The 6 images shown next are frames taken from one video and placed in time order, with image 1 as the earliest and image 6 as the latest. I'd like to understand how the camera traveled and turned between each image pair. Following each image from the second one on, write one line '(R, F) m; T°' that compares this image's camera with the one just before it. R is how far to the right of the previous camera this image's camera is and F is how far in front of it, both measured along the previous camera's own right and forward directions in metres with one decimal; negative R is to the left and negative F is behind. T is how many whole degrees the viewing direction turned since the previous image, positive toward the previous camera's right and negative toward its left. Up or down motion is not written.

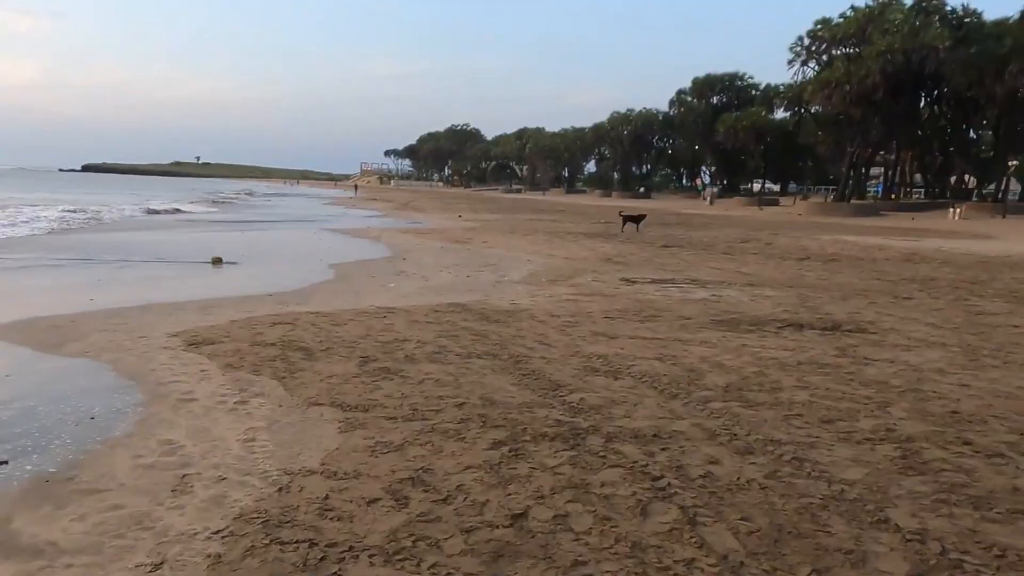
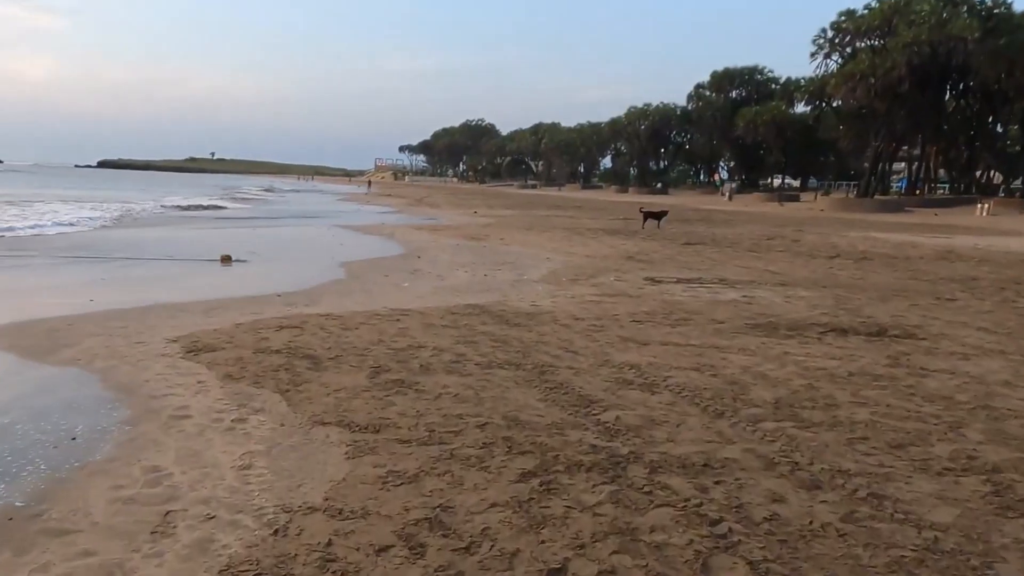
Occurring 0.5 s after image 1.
(-0.1, +0.6) m; -1°
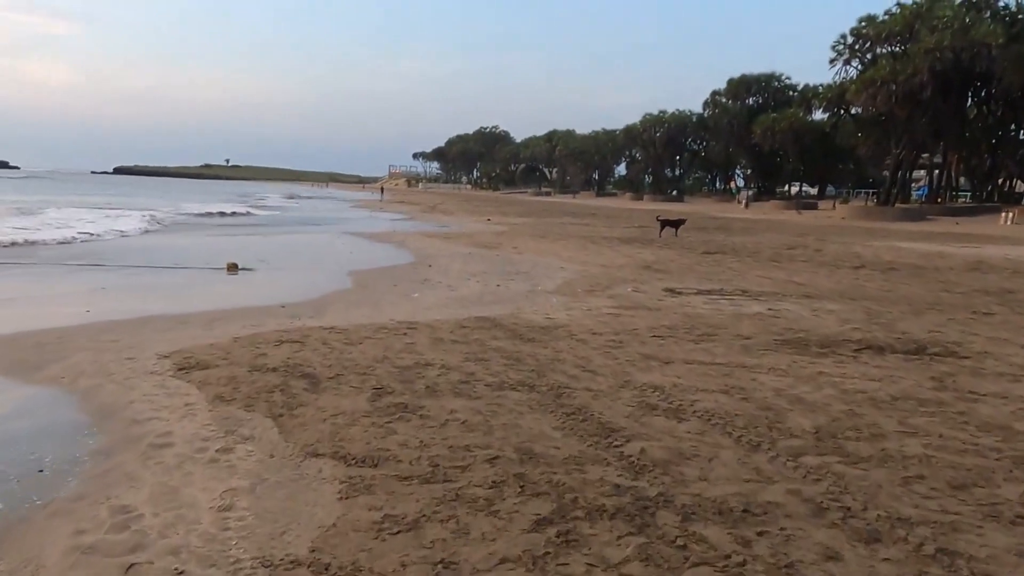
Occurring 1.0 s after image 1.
(0.0, +0.5) m; -1°
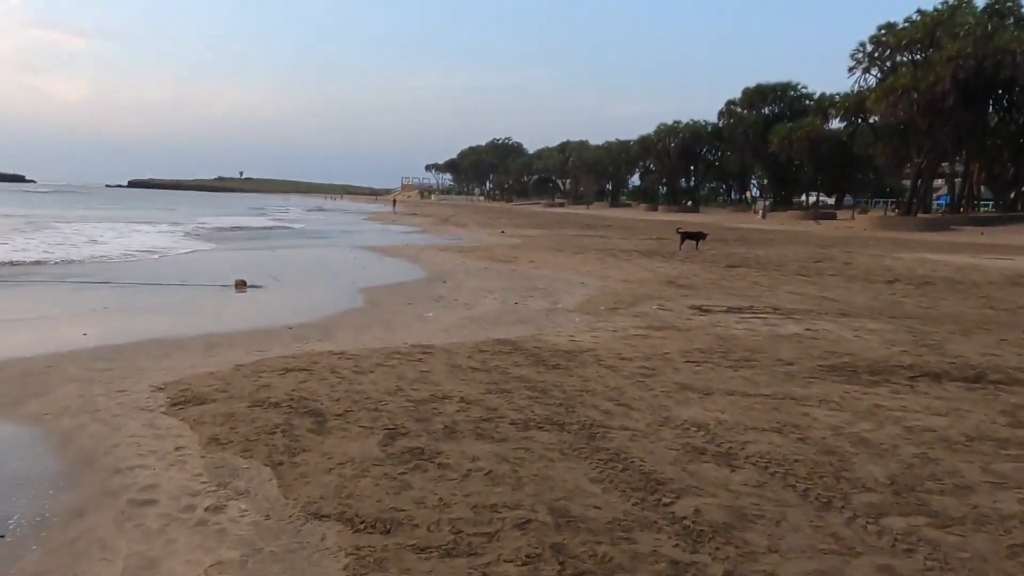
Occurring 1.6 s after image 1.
(-0.1, +0.6) m; -1°
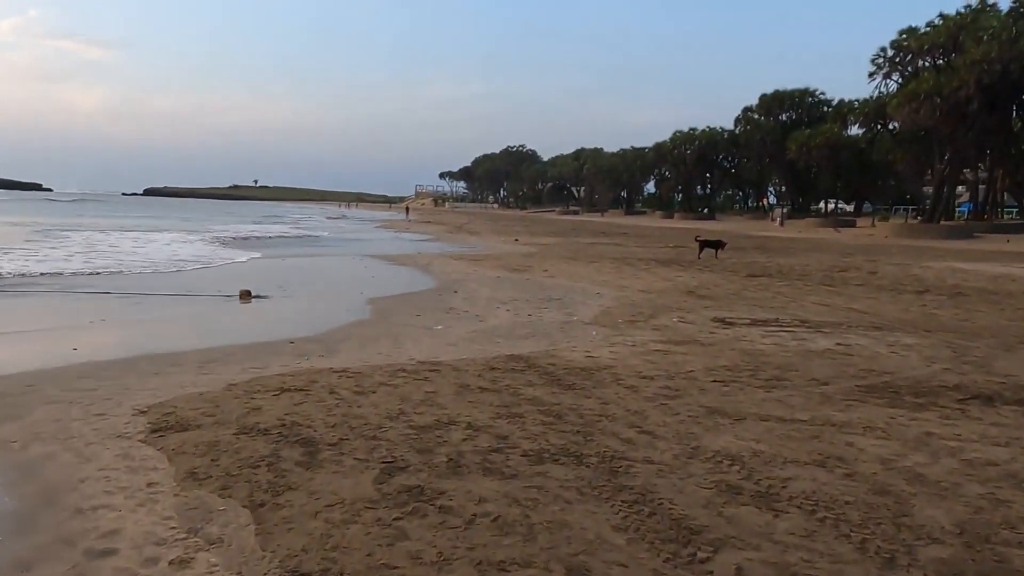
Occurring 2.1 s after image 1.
(0.0, +0.6) m; -1°
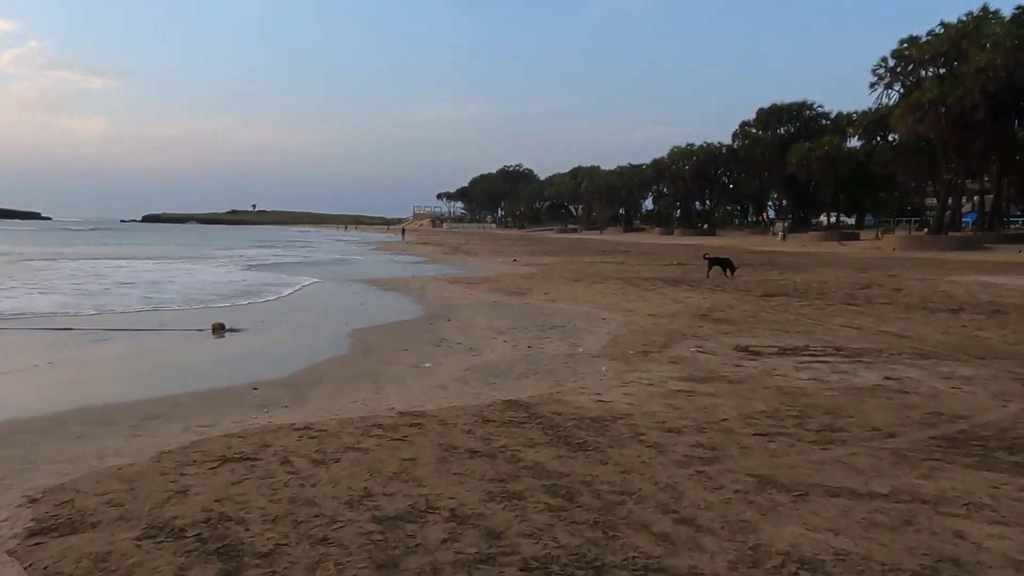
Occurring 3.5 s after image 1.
(0.0, +1.4) m; 0°
